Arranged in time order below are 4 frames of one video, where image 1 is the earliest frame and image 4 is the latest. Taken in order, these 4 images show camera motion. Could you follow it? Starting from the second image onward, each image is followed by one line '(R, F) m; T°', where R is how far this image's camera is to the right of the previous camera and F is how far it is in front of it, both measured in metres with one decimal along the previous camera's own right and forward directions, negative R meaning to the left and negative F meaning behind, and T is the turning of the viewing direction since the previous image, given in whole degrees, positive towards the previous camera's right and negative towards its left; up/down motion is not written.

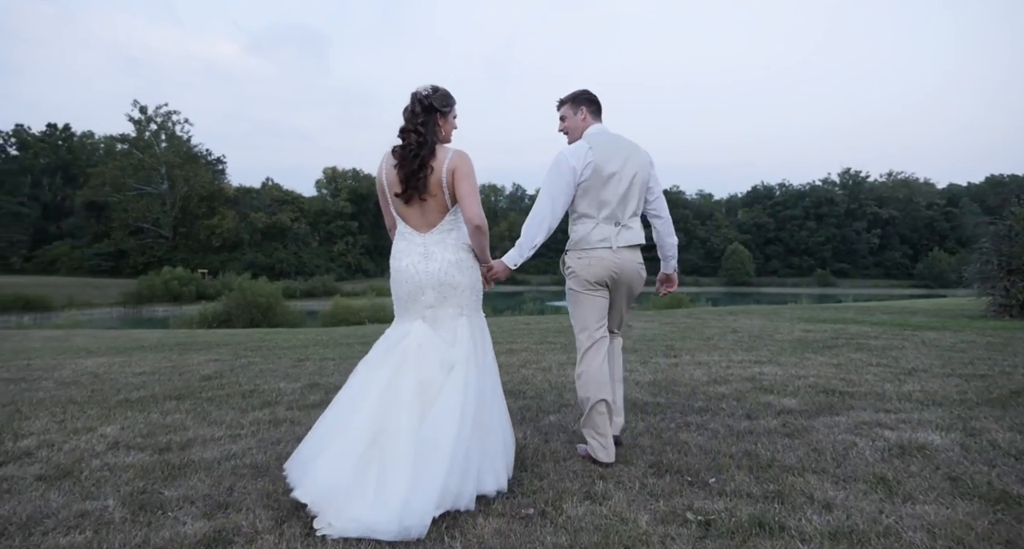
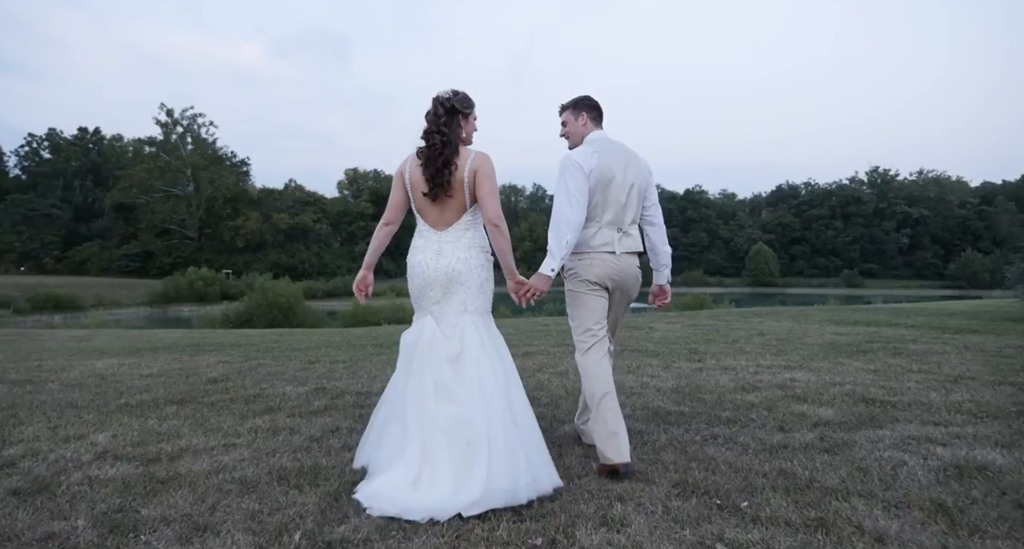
(+0.1, +0.3) m; -2°
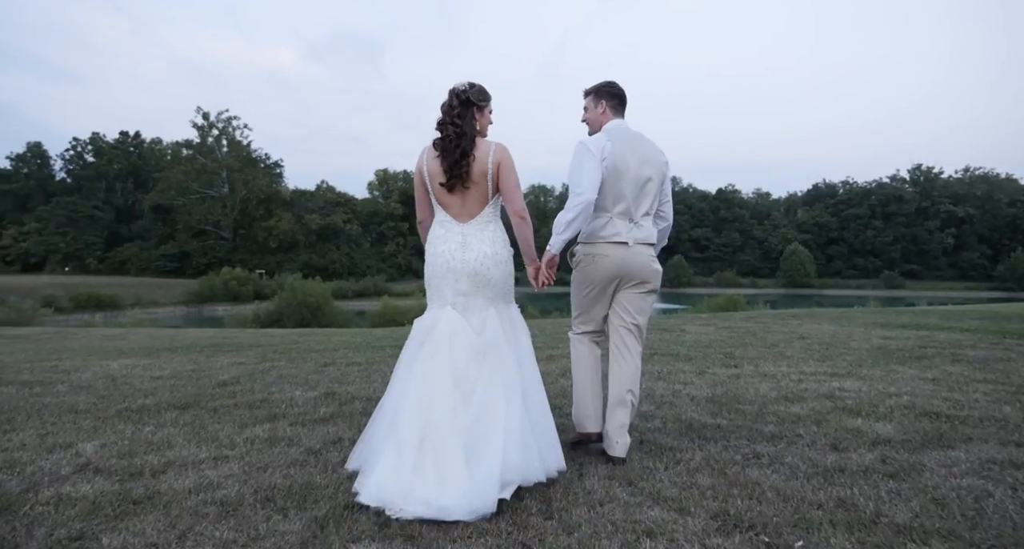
(+0.1, +0.4) m; -3°
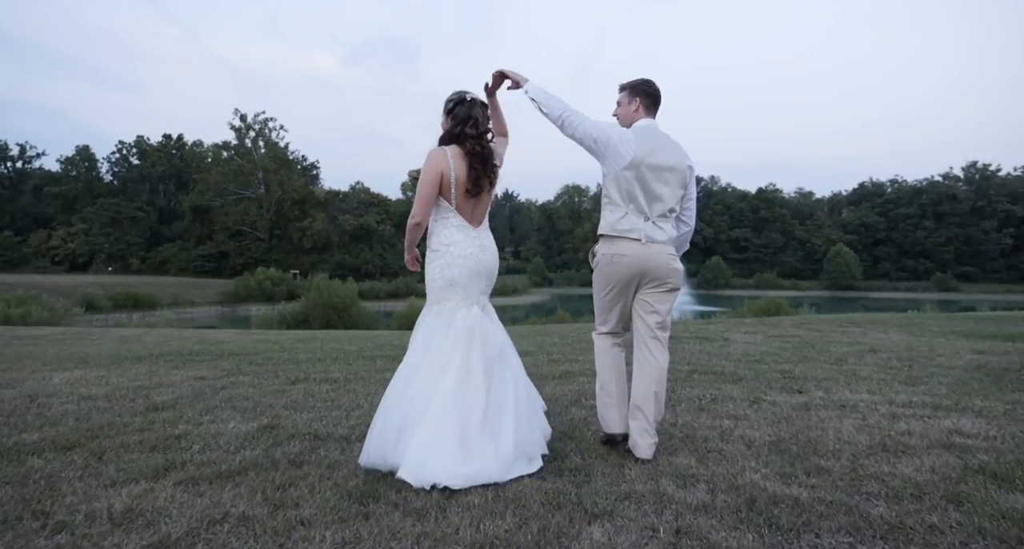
(+0.3, +1.2) m; -4°
